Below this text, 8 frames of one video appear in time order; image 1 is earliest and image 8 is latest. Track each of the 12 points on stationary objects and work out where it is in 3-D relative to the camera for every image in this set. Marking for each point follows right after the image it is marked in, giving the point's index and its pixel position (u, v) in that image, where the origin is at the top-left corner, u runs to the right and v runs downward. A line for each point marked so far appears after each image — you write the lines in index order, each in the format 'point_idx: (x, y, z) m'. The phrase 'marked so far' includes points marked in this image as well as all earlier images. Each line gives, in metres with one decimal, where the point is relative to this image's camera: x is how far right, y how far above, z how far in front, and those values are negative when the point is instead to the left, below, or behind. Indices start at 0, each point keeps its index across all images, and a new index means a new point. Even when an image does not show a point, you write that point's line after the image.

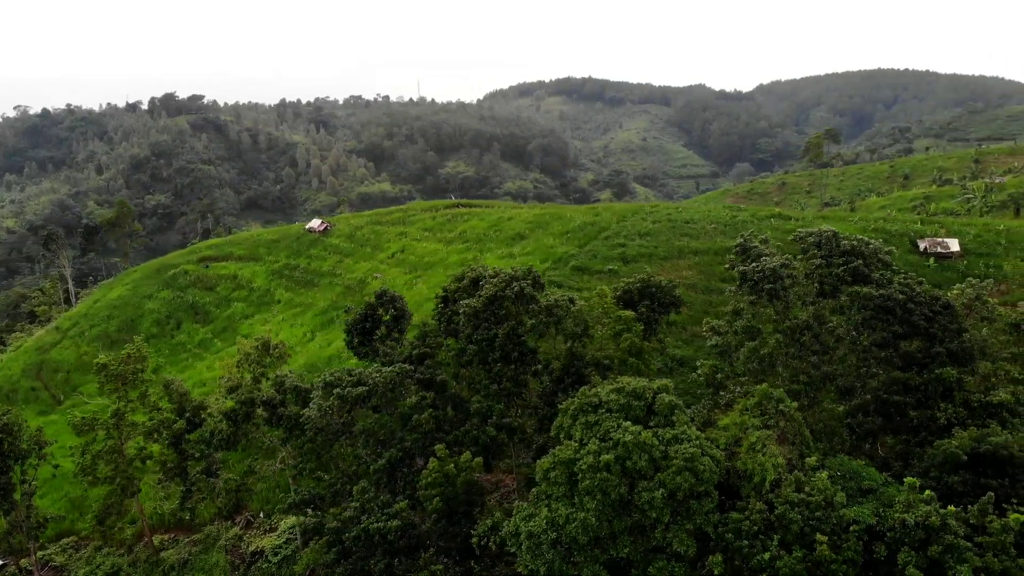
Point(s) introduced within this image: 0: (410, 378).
0: (-2.8, -2.6, +17.3) m
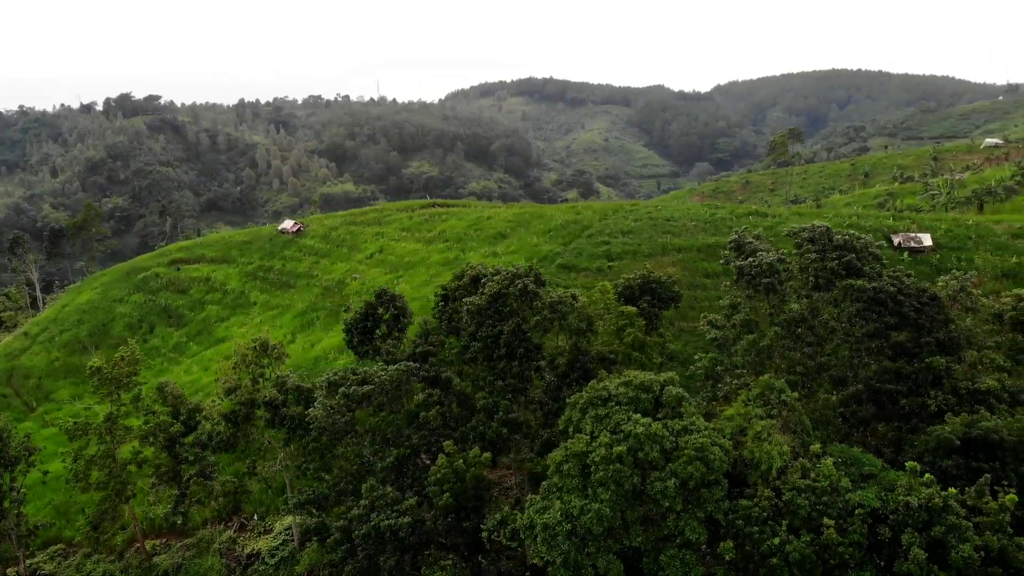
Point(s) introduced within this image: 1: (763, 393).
0: (-2.7, -2.6, +17.2) m
1: (+6.8, -2.8, +15.4) m
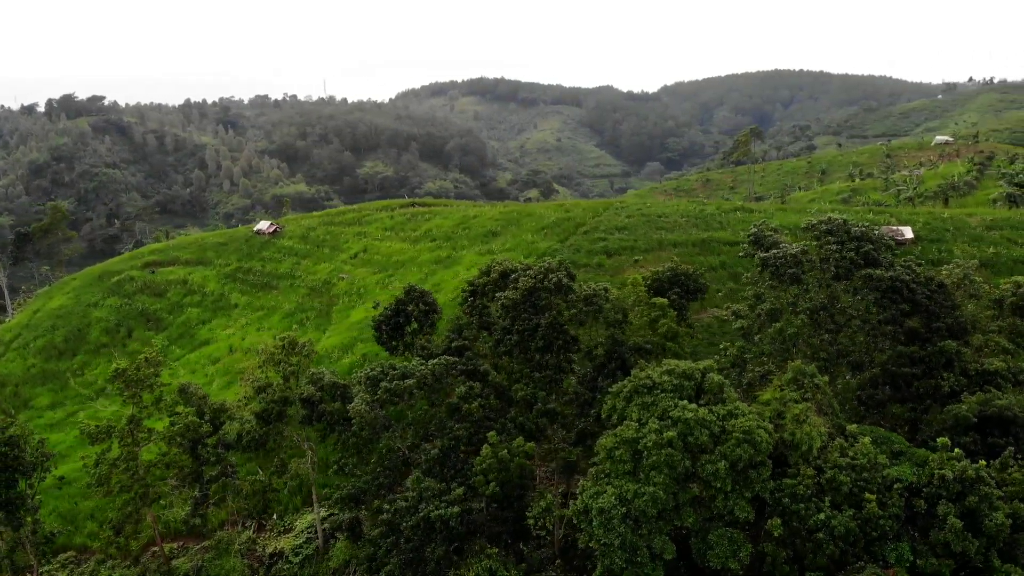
0: (-1.6, -2.4, +17.3) m
1: (+8.0, -2.5, +16.2) m
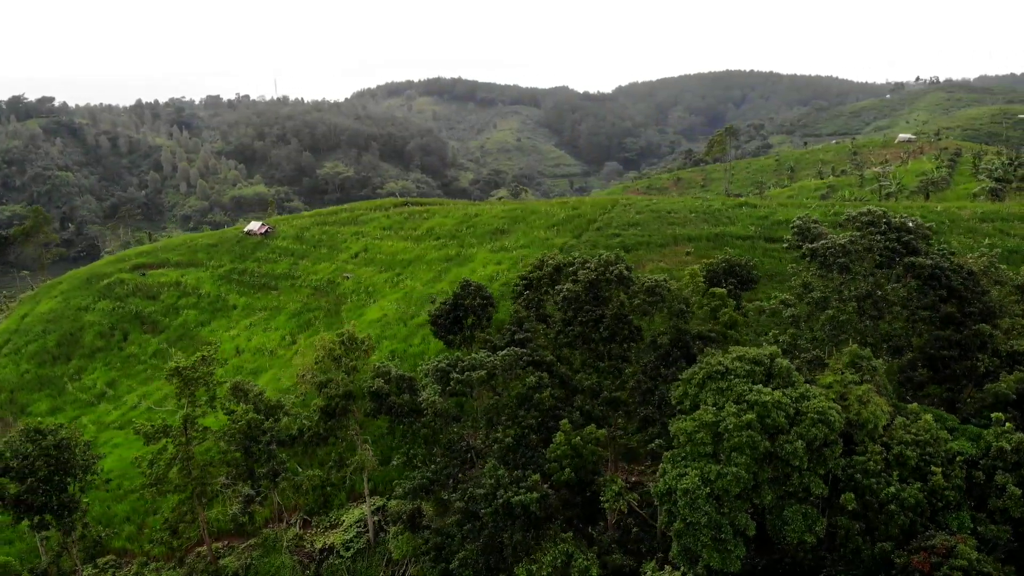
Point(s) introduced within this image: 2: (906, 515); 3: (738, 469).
0: (+0.4, -2.2, +17.8) m
1: (+10.0, -2.1, +17.0) m
2: (+9.6, -5.6, +14.2) m
3: (+5.5, -4.5, +14.1) m
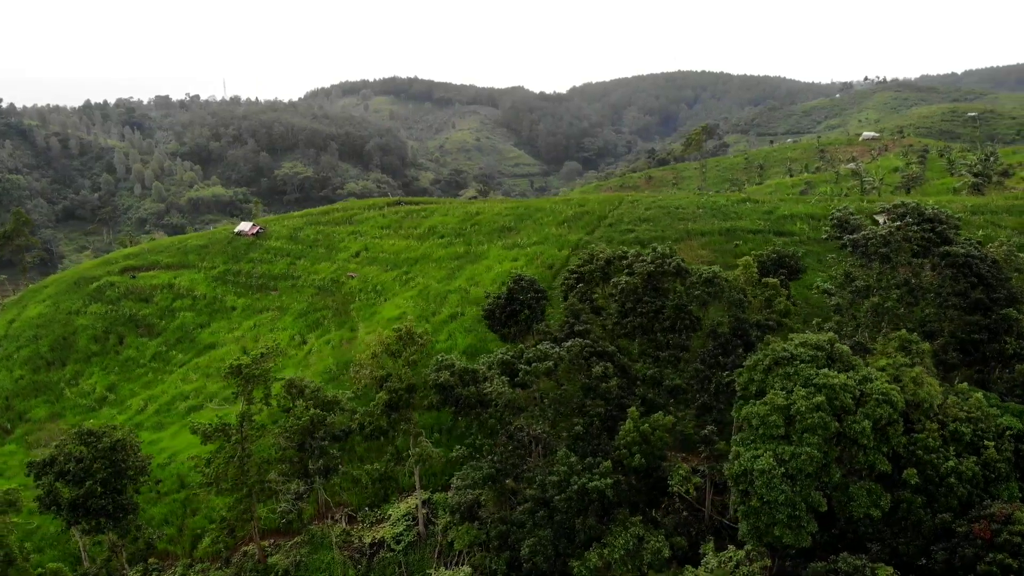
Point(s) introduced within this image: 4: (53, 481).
0: (+2.4, -2.0, +18.3) m
1: (+12.0, -1.8, +18.0) m
2: (+11.8, -5.2, +15.1) m
3: (+7.7, -4.2, +14.9) m
4: (-14.4, -6.1, +18.2) m
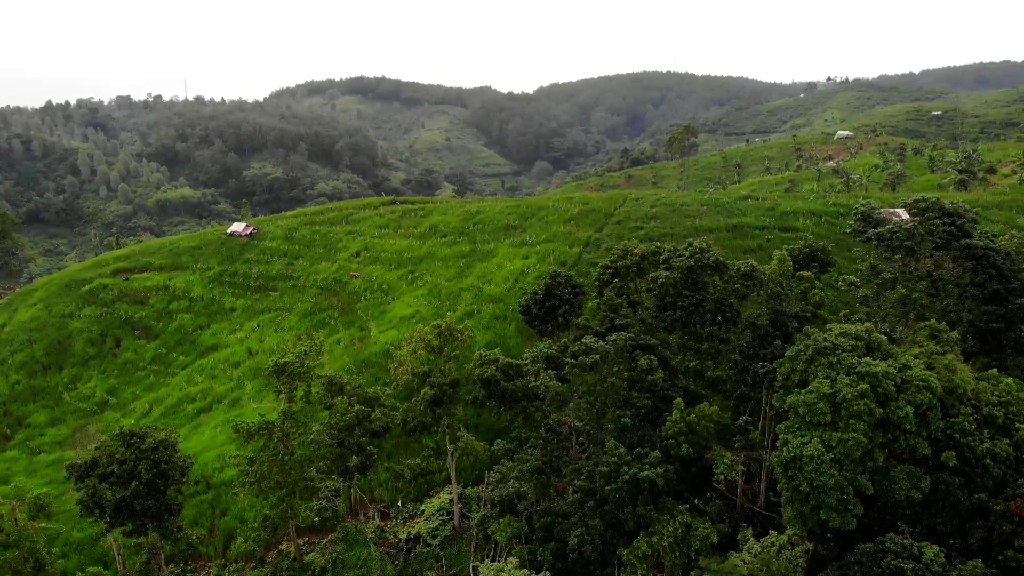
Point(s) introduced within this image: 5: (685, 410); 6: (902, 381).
0: (+3.8, -1.8, +18.7) m
1: (+13.5, -1.5, +18.7) m
2: (+13.4, -4.9, +15.9) m
3: (+9.3, -3.9, +15.5) m
4: (-13.0, -6.1, +18.1) m
5: (+5.4, -3.7, +17.8) m
6: (+11.0, -2.6, +16.4) m
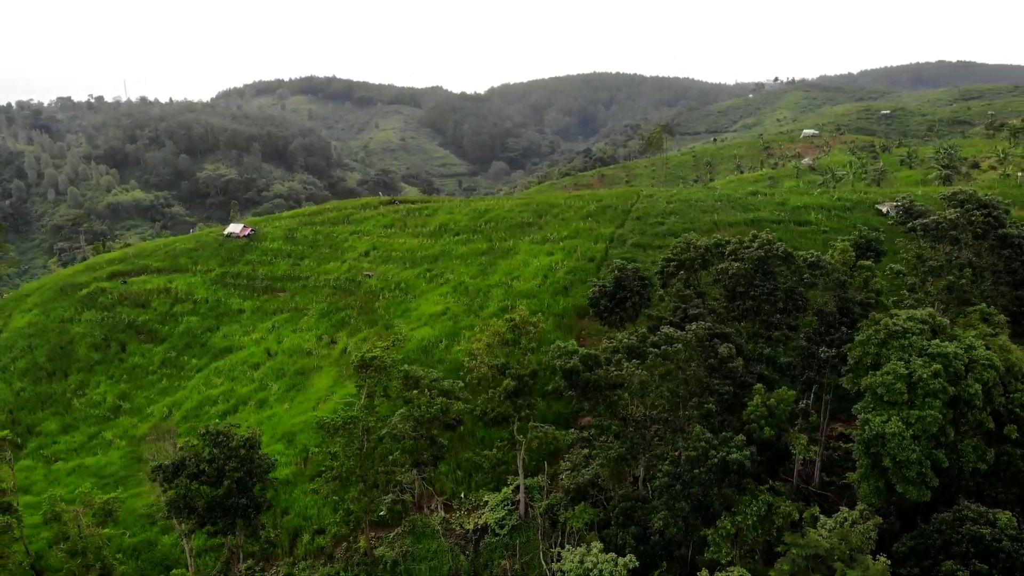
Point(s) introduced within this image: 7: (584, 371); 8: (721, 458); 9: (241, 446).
0: (+6.5, -1.5, +19.5) m
1: (+16.1, -1.0, +20.0) m
2: (+16.2, -4.5, +17.2) m
3: (+12.1, -3.5, +16.6) m
4: (-10.1, -6.1, +18.1) m
5: (+8.1, -3.4, +18.7) m
6: (+13.8, -2.2, +17.6) m
7: (+2.3, -2.8, +19.2) m
8: (+6.3, -5.1, +17.6) m
9: (-8.8, -5.1, +18.7) m
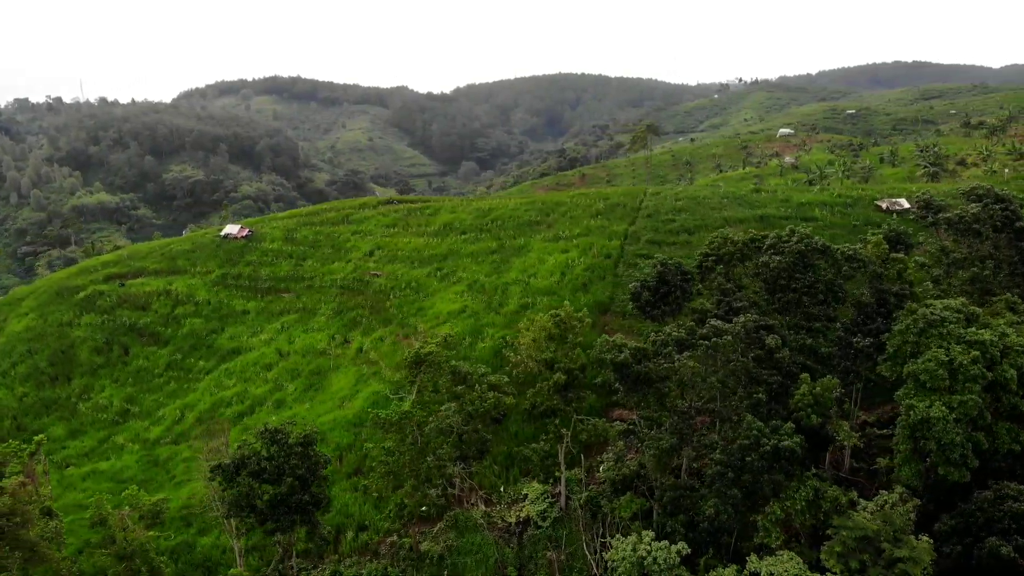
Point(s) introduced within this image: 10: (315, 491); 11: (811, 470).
0: (+8.3, -1.3, +20.2) m
1: (+17.9, -0.7, +21.0) m
2: (+18.1, -4.1, +18.2) m
3: (+14.0, -3.3, +17.5) m
4: (-8.3, -6.0, +18.2) m
5: (+9.9, -3.2, +19.4) m
6: (+15.6, -1.9, +18.5) m
7: (+4.0, -2.6, +19.8) m
8: (+8.2, -4.9, +18.2) m
9: (-7.0, -5.1, +18.9) m
10: (-6.8, -6.7, +19.5) m
11: (+10.0, -6.0, +19.3) m
